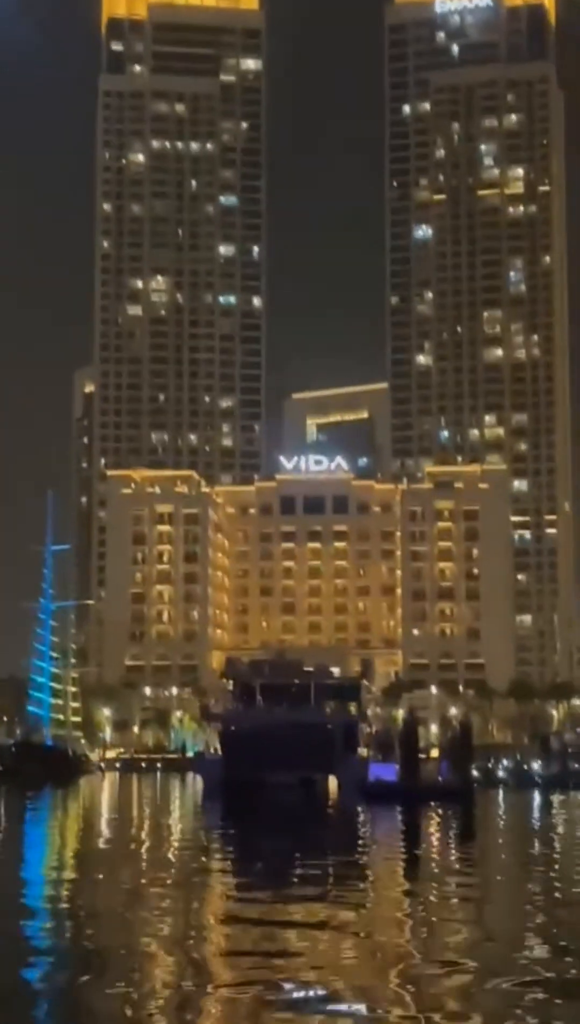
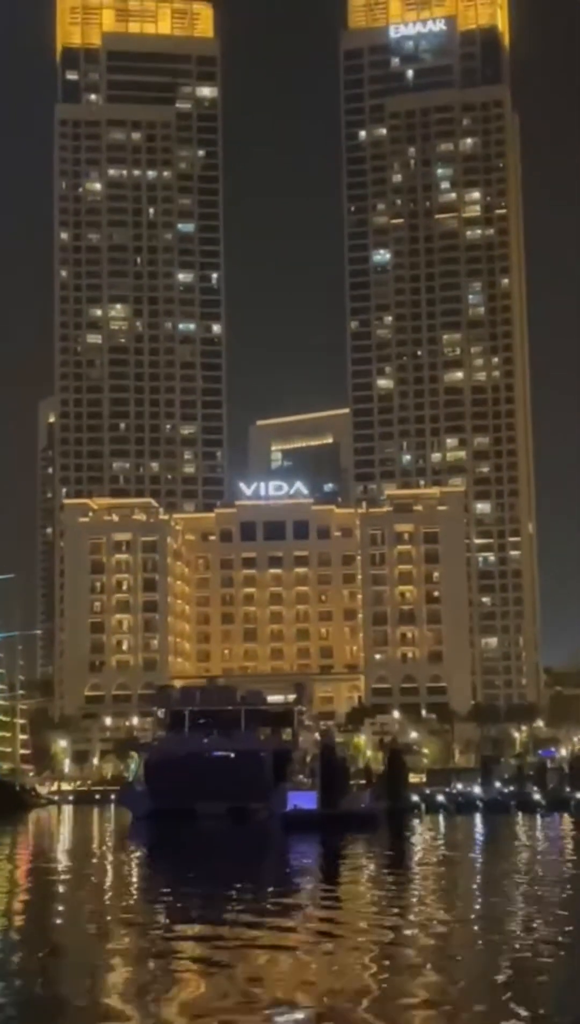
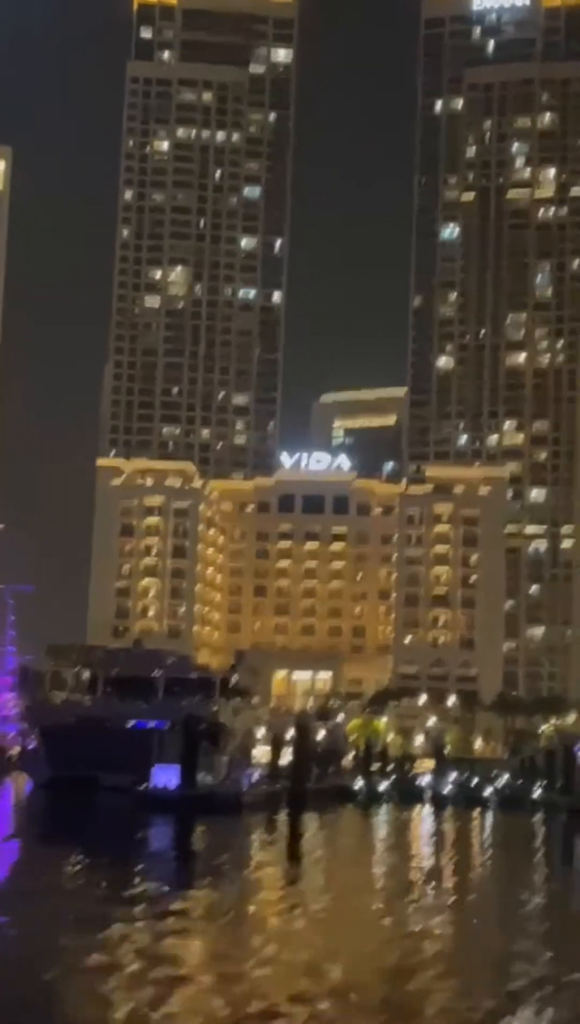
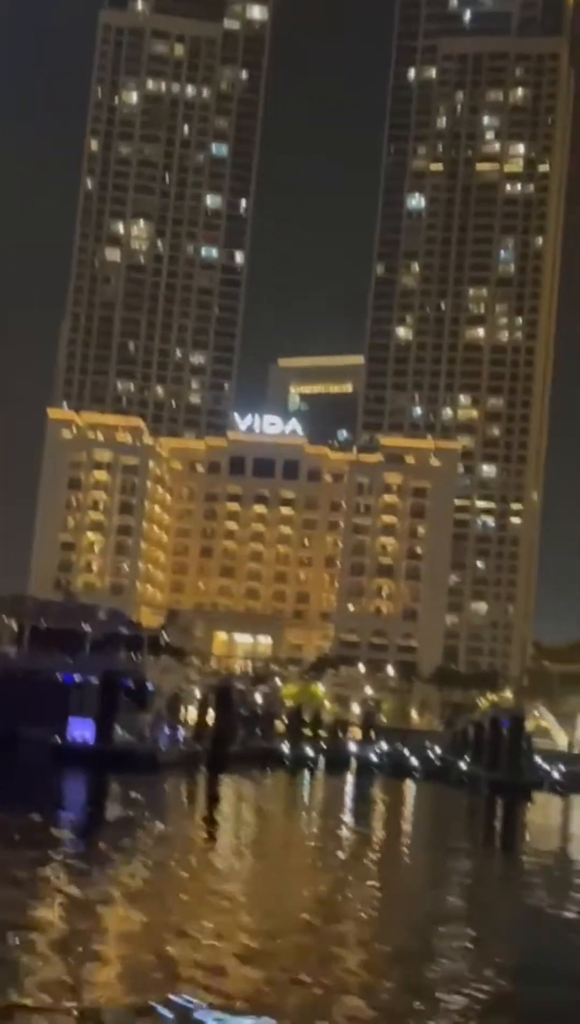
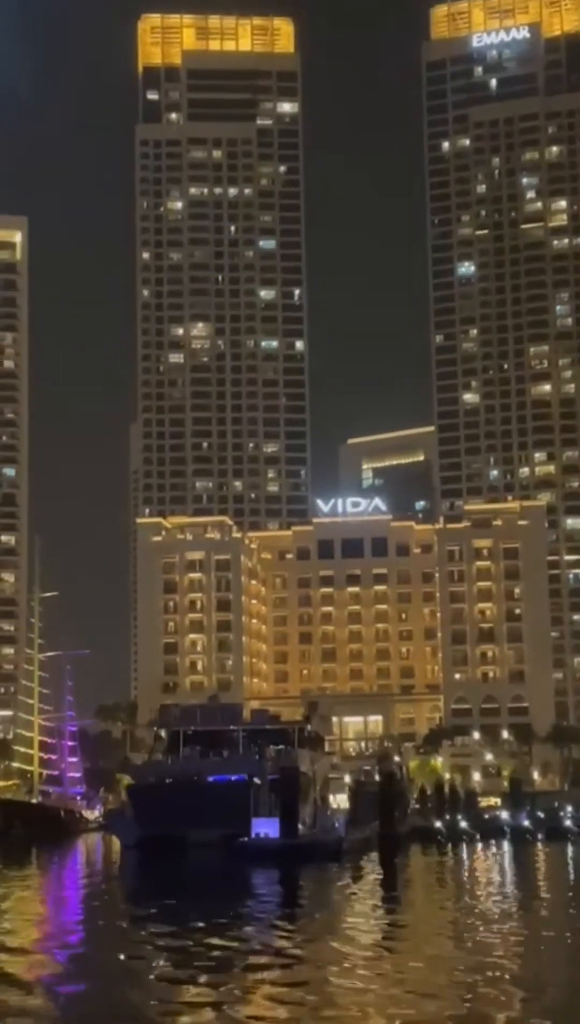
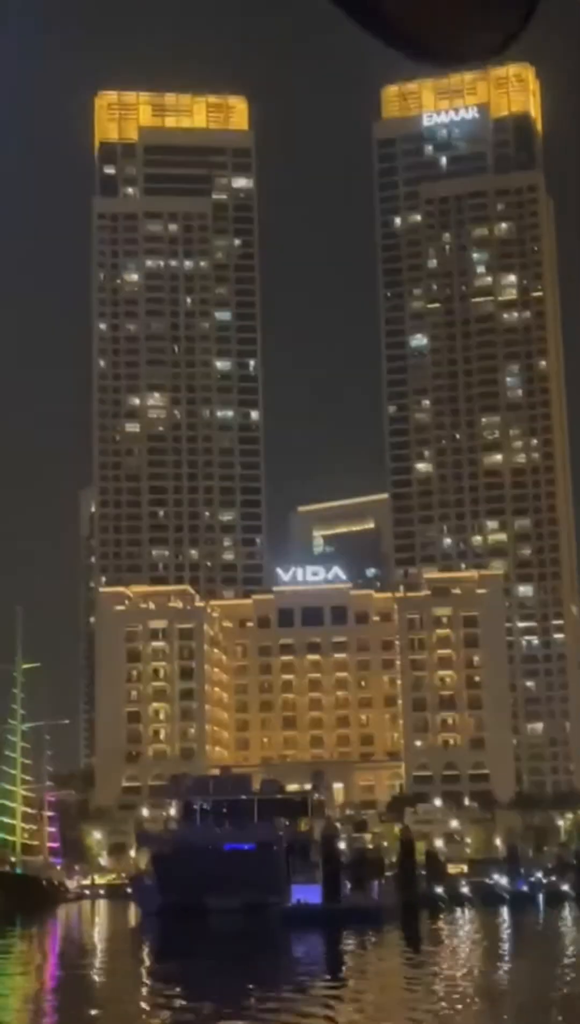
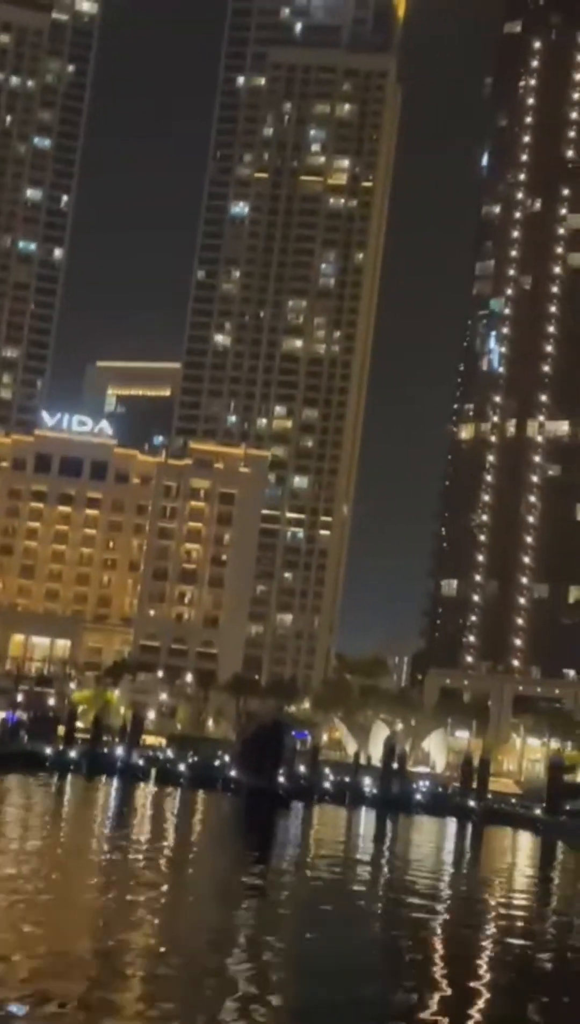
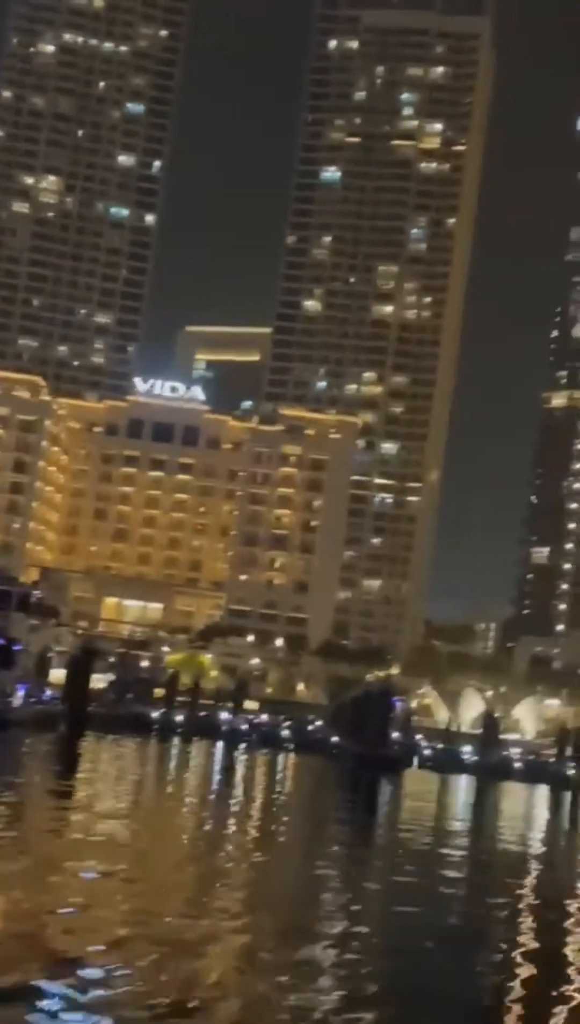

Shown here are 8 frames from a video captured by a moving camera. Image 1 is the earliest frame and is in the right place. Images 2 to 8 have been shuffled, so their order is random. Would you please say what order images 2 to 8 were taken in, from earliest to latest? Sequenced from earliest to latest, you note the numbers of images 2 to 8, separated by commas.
2, 6, 5, 3, 4, 8, 7
